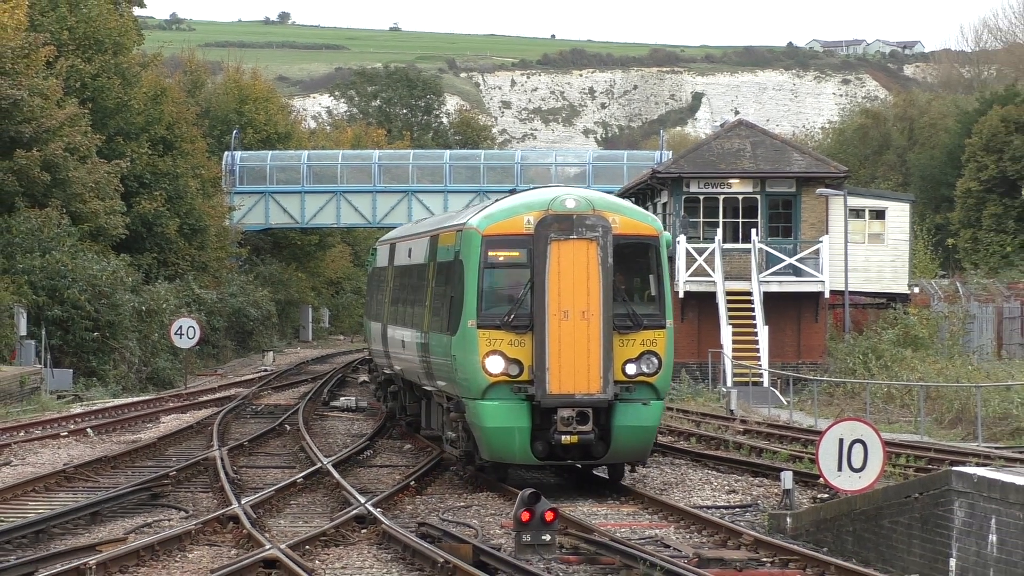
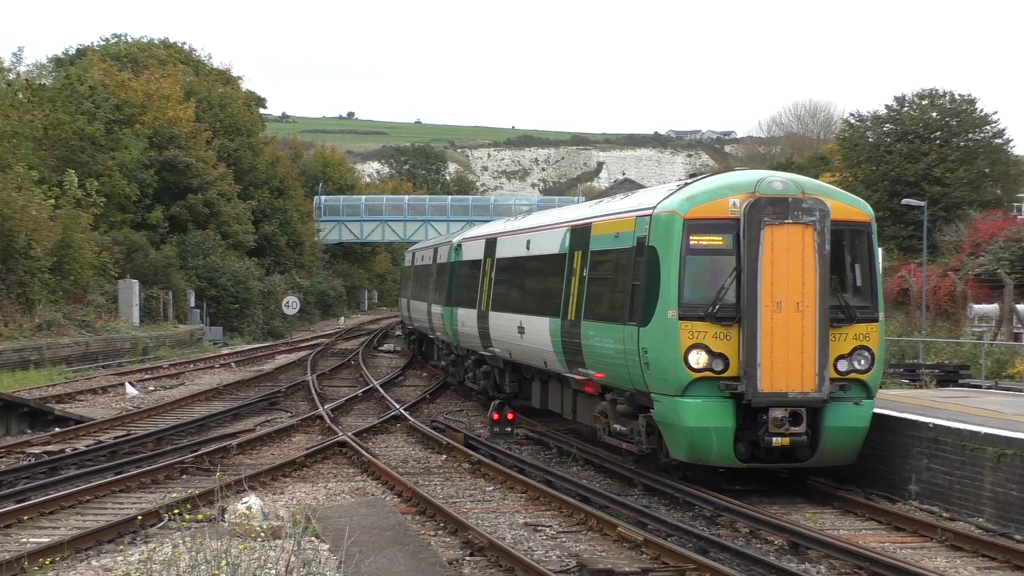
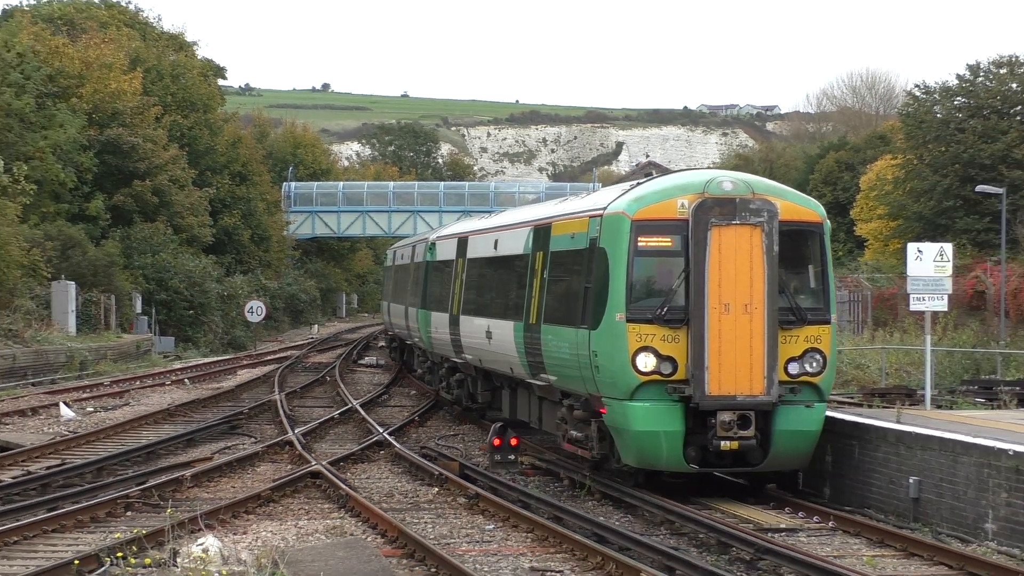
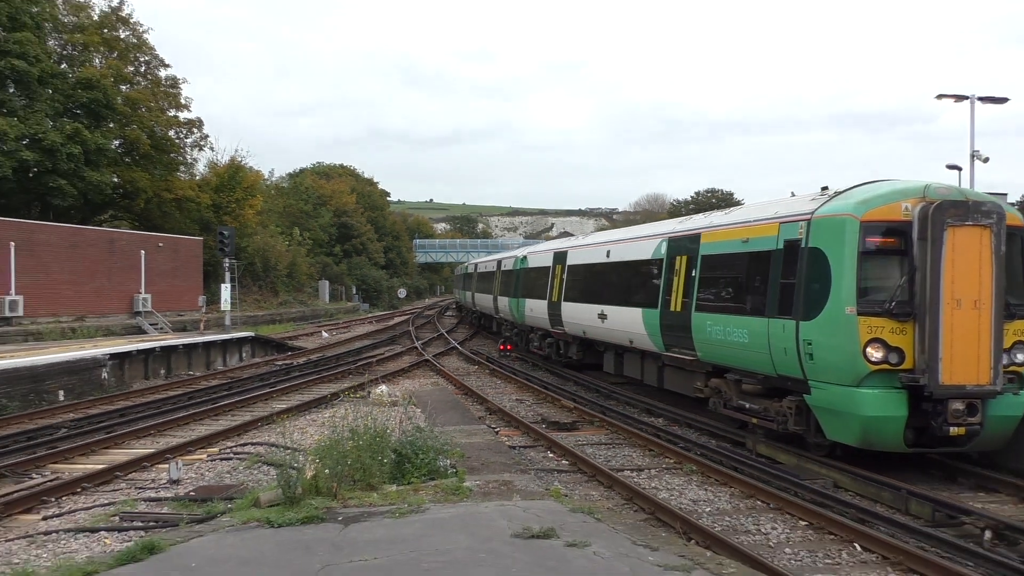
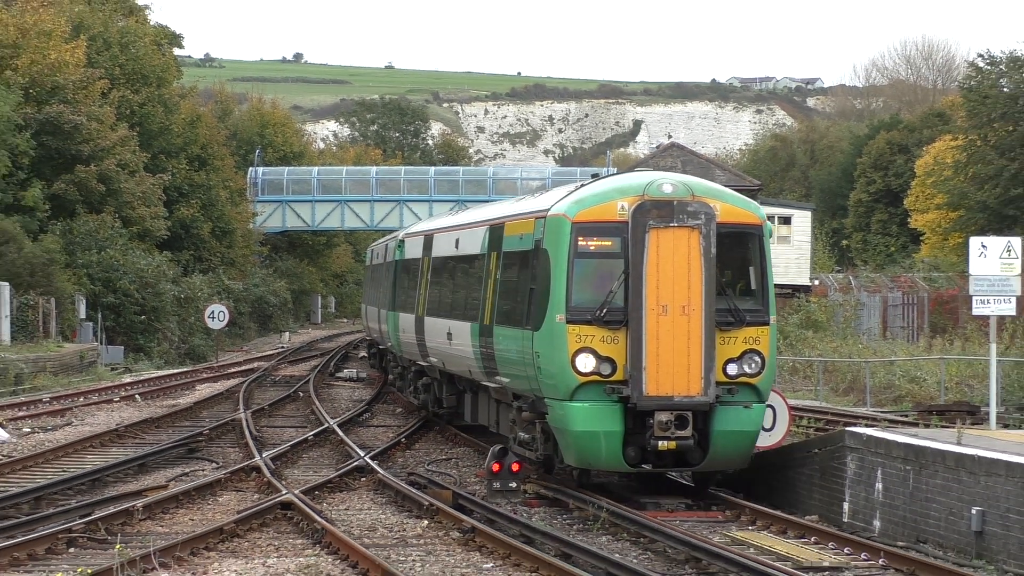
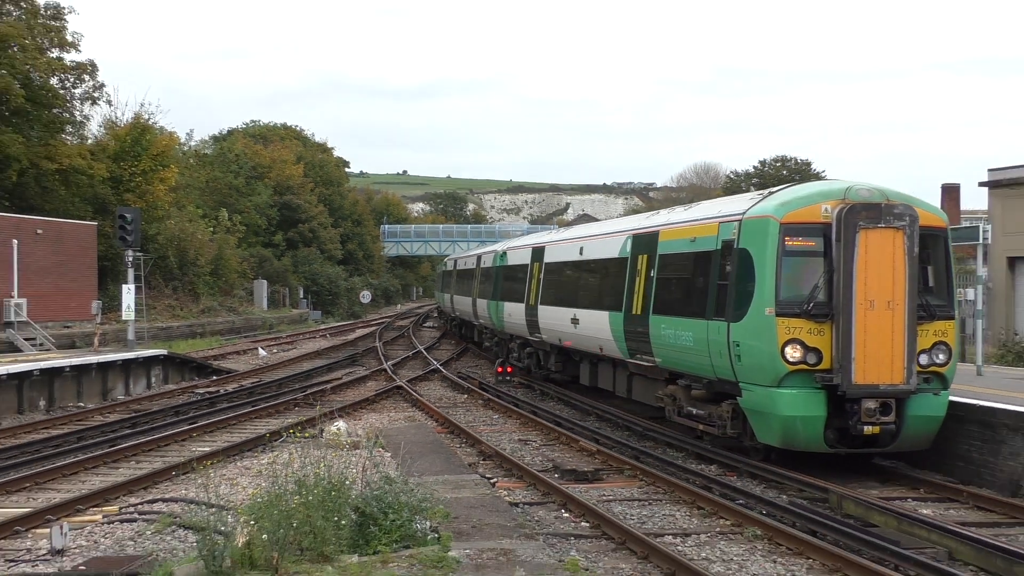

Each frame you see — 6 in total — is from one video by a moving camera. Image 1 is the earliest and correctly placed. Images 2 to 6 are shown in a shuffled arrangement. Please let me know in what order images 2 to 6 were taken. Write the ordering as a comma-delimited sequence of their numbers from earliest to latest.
5, 3, 2, 6, 4
